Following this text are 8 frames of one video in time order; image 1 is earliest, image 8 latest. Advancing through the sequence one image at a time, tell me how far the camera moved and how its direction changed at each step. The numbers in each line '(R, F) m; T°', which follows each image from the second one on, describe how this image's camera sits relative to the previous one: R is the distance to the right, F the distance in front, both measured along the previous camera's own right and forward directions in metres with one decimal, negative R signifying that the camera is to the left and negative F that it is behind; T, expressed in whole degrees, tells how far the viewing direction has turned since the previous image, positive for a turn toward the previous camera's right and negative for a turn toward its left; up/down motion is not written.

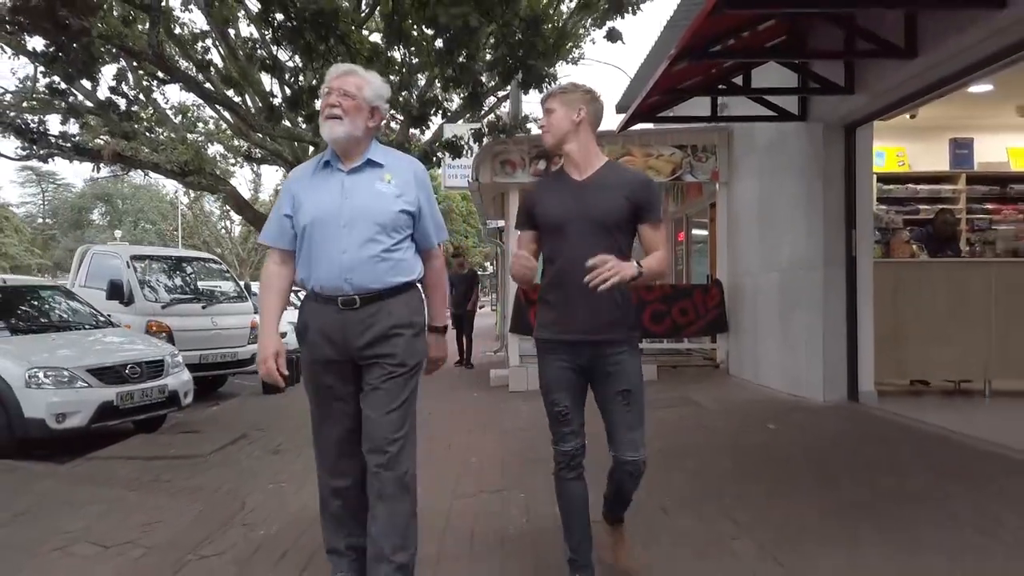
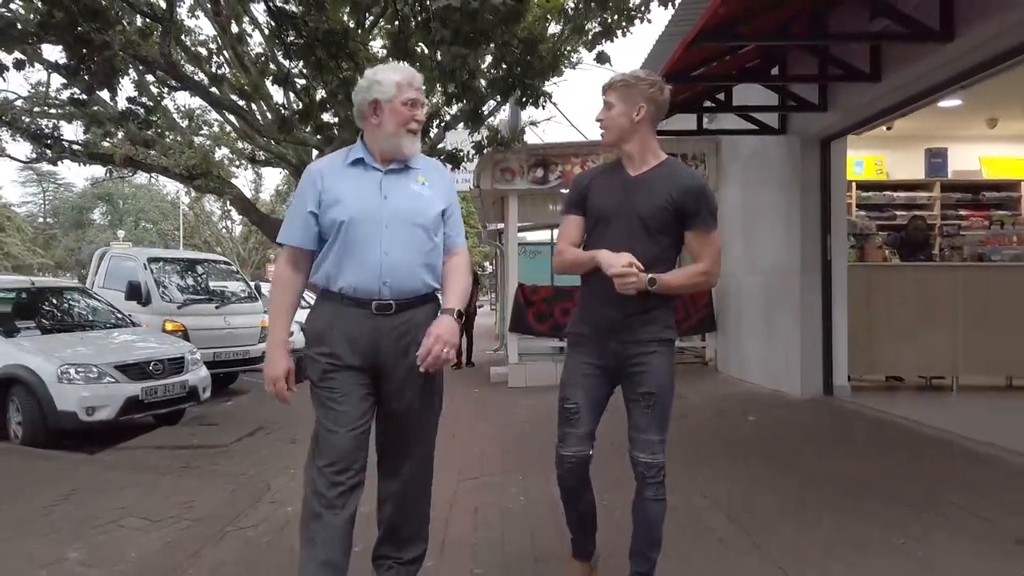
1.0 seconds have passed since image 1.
(0.0, -0.5) m; 0°
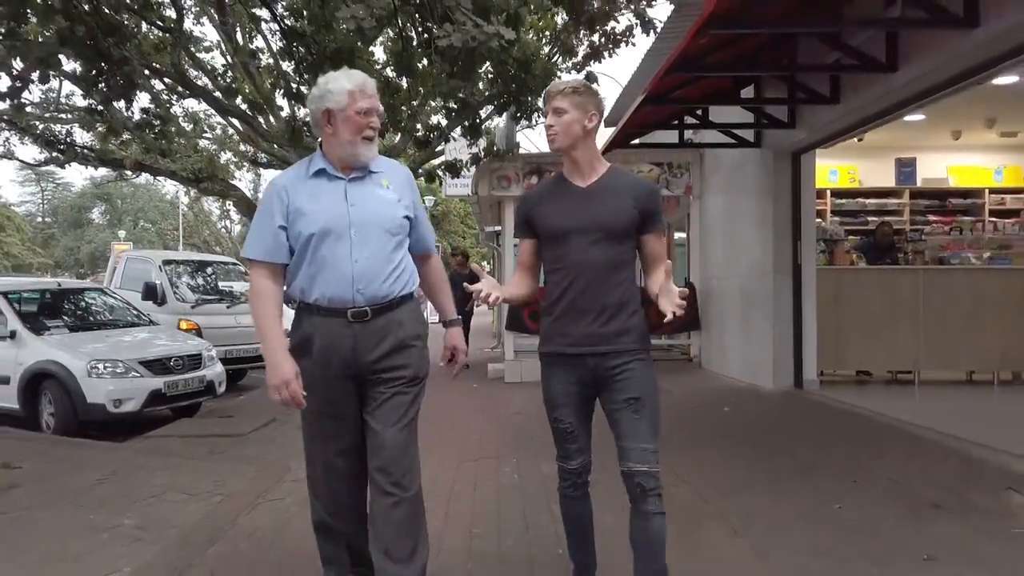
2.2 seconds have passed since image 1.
(0.0, -0.7) m; 0°
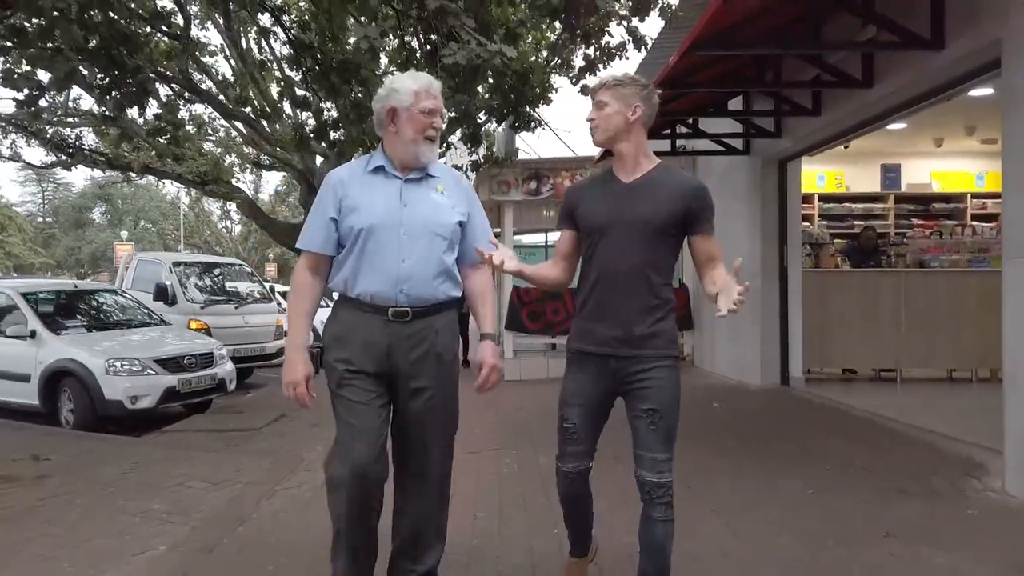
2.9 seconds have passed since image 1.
(0.0, -0.4) m; 0°
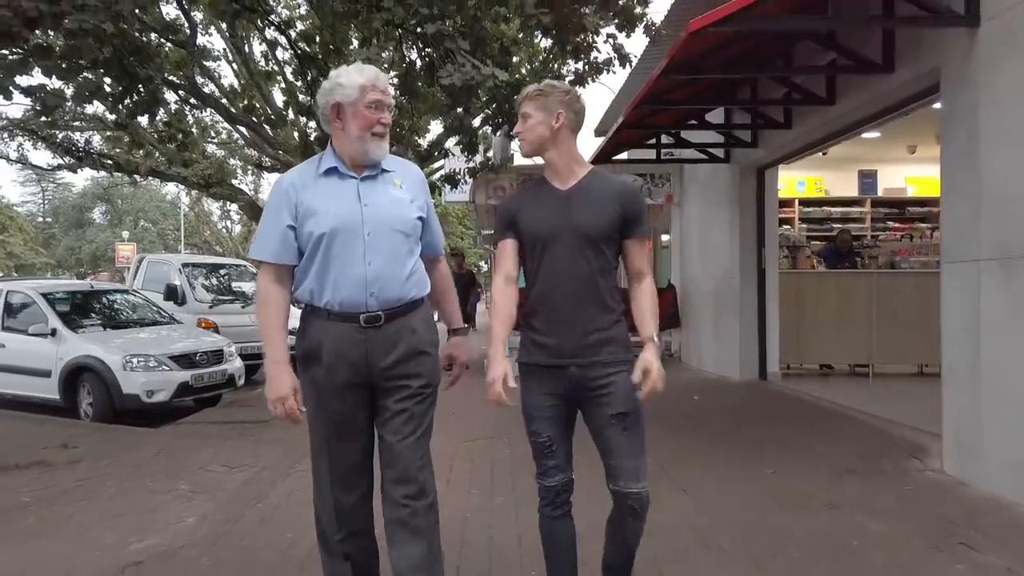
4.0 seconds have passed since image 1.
(+0.1, -0.6) m; 0°
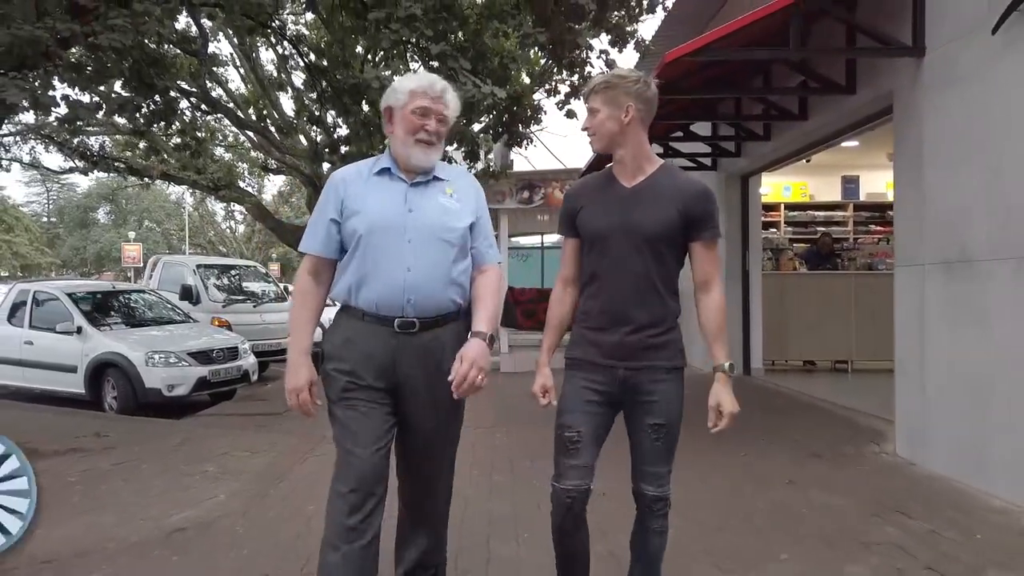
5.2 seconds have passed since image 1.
(0.0, -0.6) m; 0°
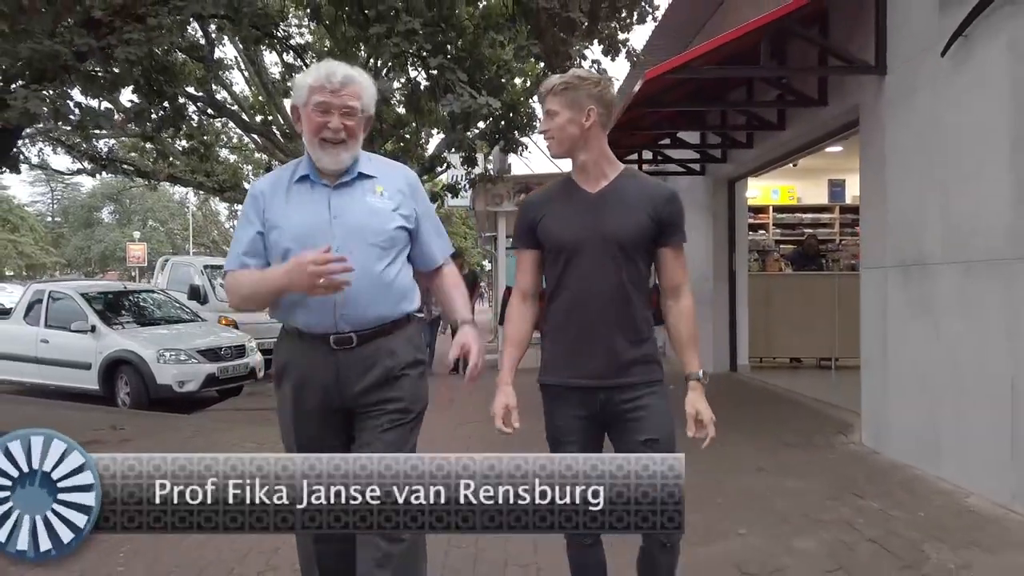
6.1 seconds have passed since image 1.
(+0.1, -0.4) m; 0°
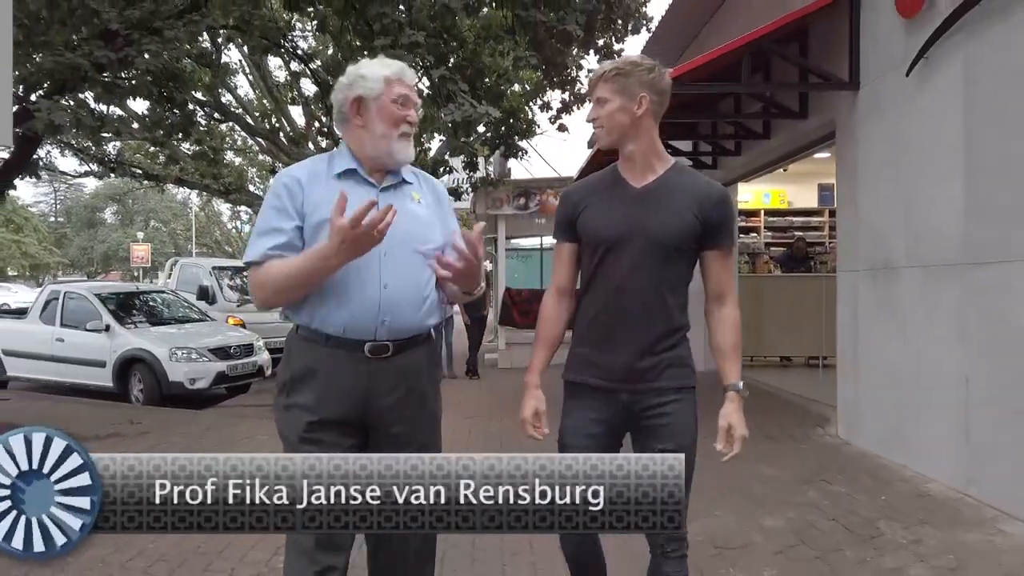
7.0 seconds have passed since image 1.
(0.0, -0.4) m; 0°
